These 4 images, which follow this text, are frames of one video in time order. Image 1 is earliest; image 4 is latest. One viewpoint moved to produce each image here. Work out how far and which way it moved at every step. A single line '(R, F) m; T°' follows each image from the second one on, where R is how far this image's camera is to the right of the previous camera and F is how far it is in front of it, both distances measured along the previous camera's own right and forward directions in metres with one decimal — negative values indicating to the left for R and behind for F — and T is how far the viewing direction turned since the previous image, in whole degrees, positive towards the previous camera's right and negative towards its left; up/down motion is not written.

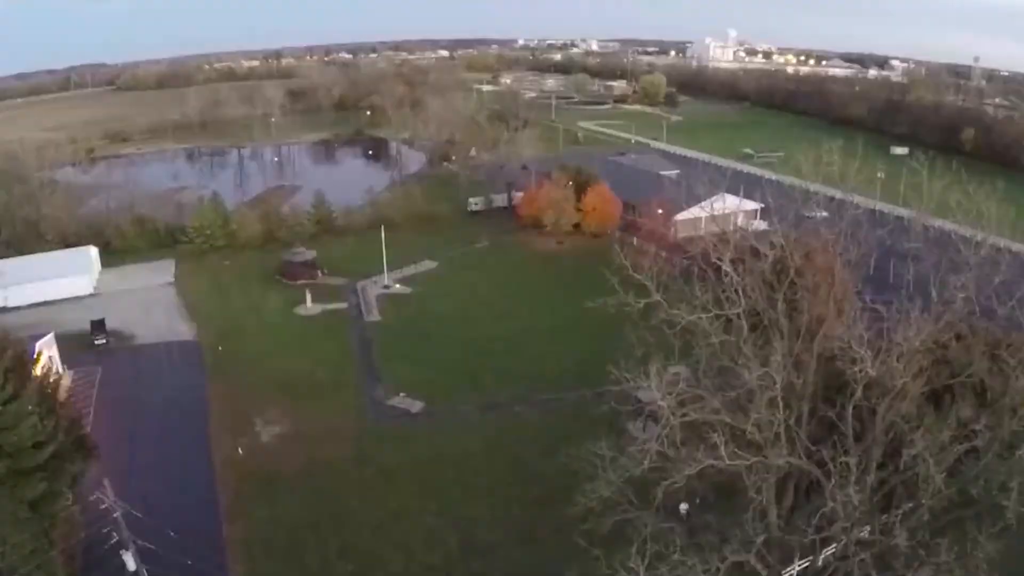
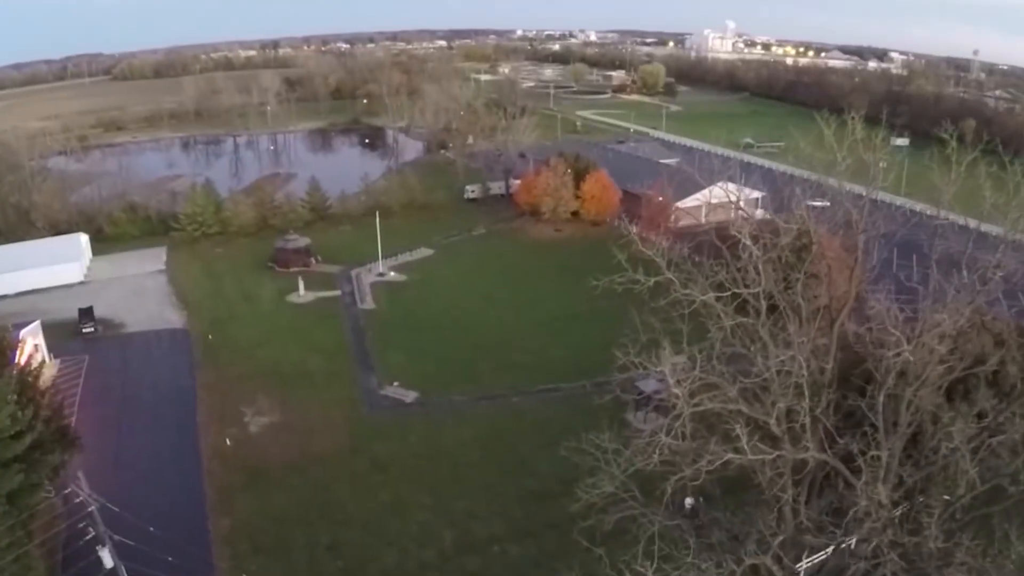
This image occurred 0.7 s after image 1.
(0.0, +0.6) m; 0°
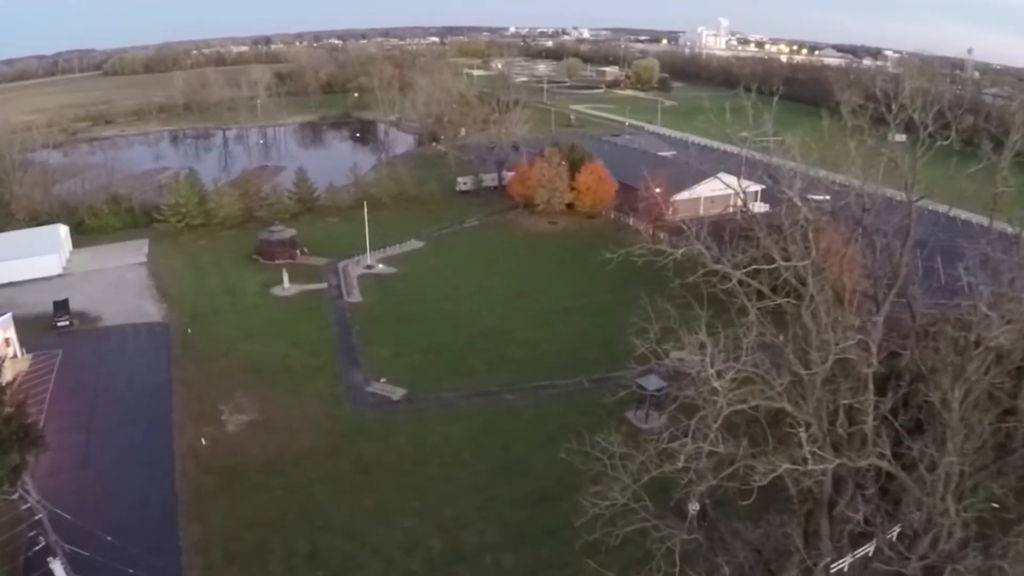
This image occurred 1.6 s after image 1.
(0.0, +1.0) m; +1°
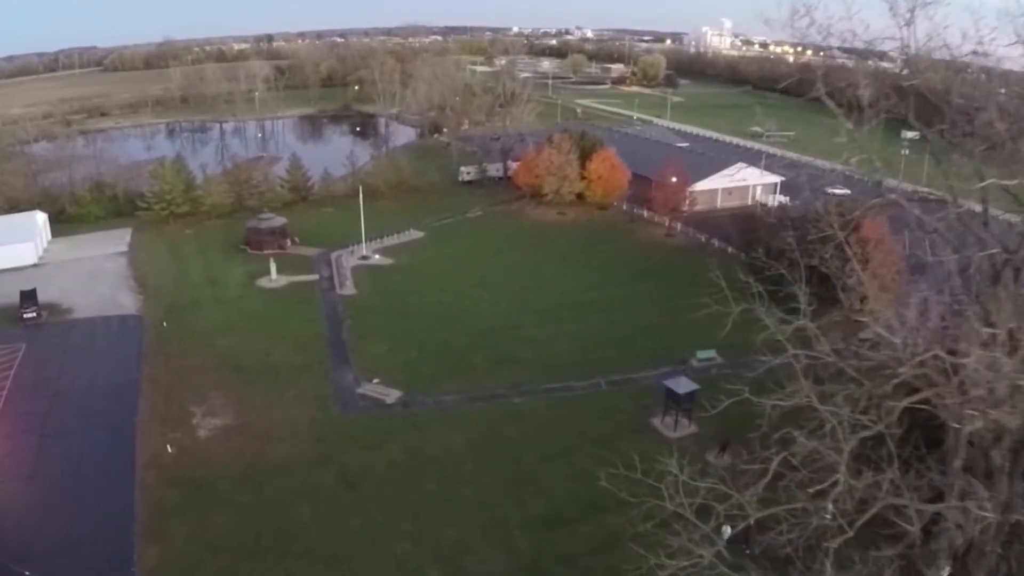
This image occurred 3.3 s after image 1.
(-0.2, +2.2) m; 0°
